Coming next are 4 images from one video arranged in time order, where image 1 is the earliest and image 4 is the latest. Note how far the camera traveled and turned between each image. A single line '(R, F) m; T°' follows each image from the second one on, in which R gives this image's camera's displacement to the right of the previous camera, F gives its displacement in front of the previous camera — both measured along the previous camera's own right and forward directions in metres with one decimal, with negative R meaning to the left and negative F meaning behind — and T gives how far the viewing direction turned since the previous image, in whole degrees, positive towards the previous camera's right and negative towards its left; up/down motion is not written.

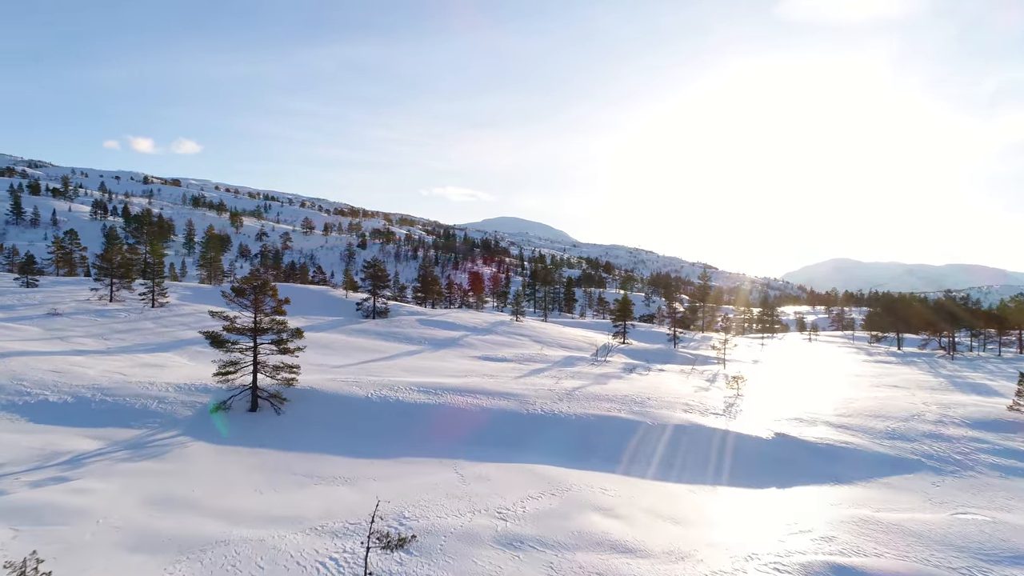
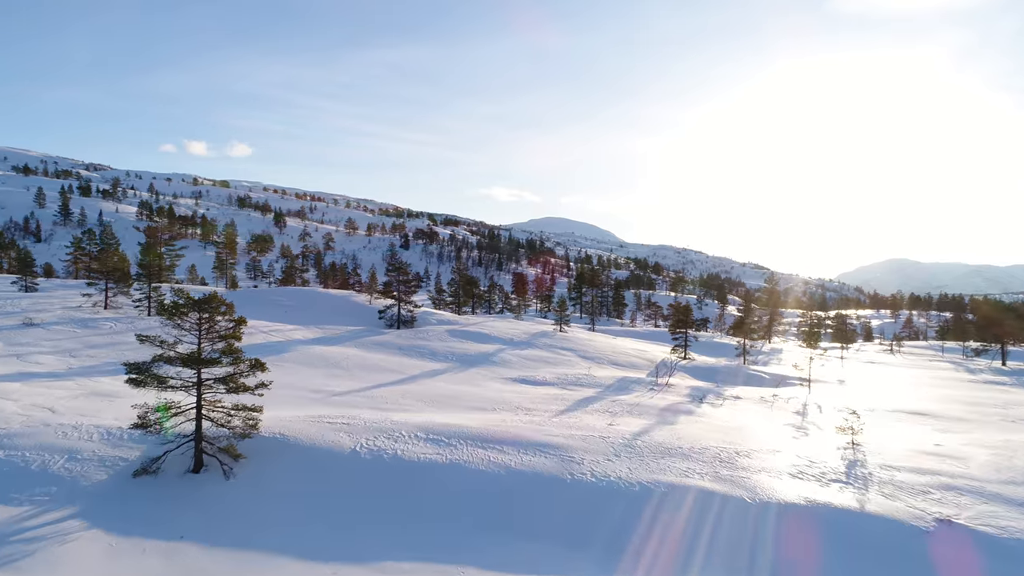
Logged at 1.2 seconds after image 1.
(+0.2, +7.1) m; -4°
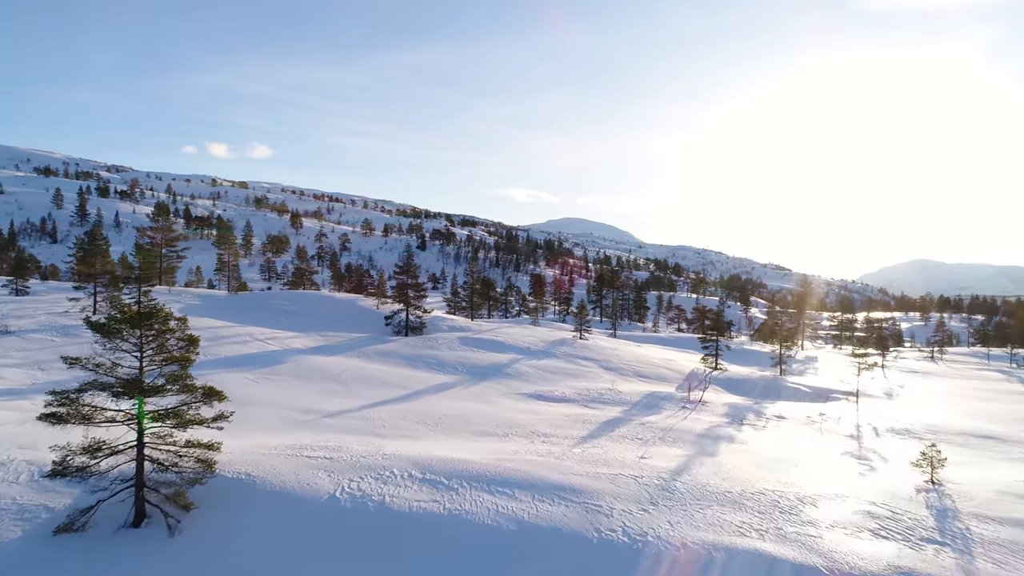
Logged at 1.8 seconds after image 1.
(+0.1, +3.5) m; -1°
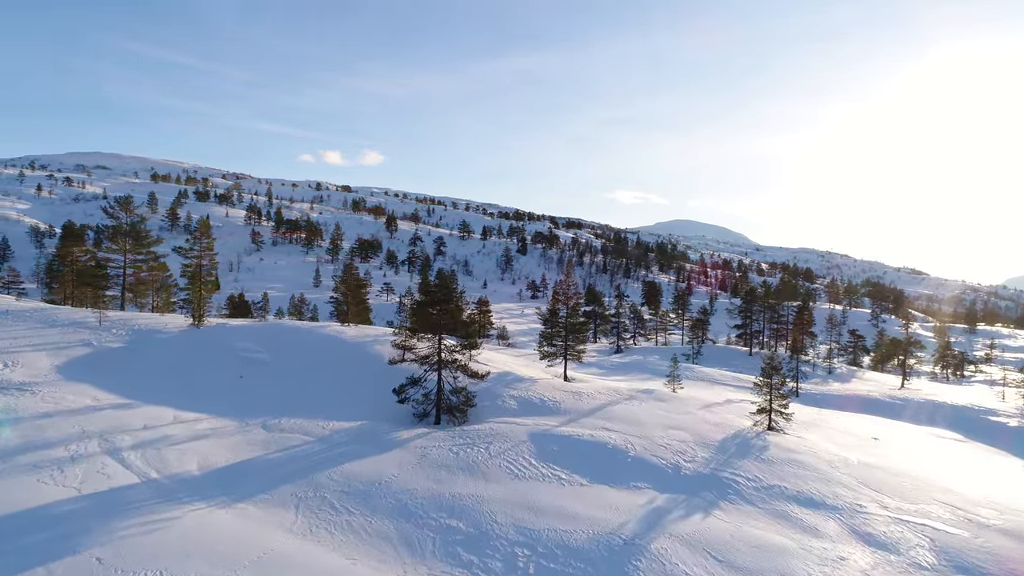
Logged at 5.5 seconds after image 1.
(-0.7, +22.3) m; -8°
